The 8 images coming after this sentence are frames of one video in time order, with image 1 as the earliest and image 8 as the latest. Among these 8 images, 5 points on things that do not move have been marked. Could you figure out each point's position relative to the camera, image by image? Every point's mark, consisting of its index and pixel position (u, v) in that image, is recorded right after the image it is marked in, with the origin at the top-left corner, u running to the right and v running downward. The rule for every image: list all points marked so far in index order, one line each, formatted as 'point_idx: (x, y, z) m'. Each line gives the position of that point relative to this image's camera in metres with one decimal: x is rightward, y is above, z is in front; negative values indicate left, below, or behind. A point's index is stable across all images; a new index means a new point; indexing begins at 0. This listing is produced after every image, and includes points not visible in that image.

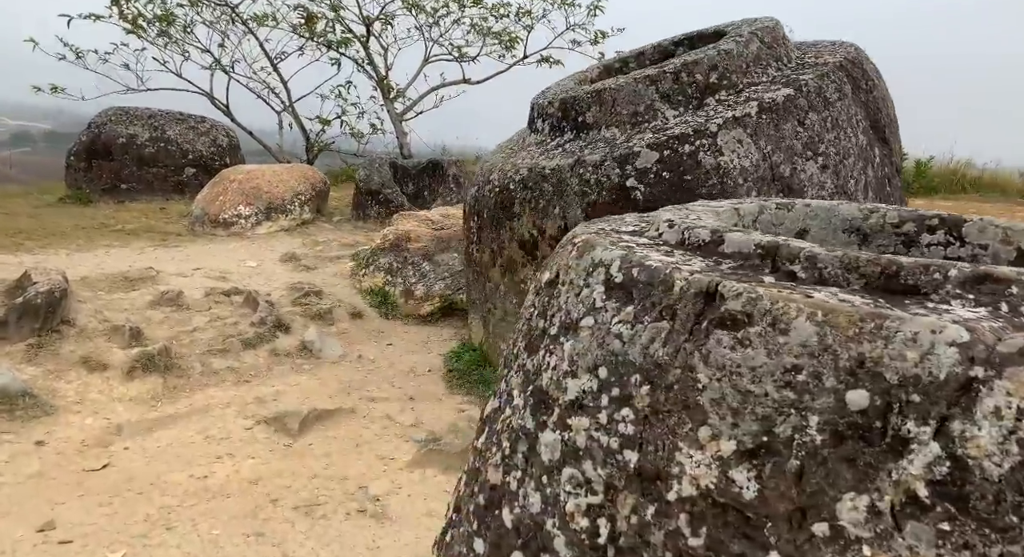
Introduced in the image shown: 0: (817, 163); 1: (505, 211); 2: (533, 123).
0: (+1.1, +0.4, +2.6) m
1: (0.0, +0.3, +2.9) m
2: (+0.1, +0.7, +3.1) m
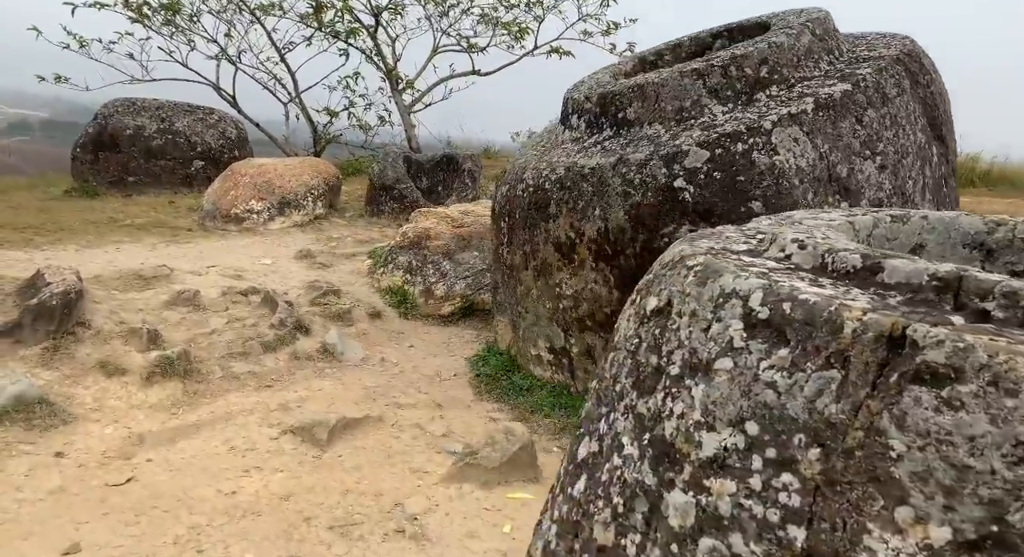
0: (+1.2, +0.4, +2.4) m
1: (+0.1, +0.3, +2.7) m
2: (+0.2, +0.7, +3.0) m
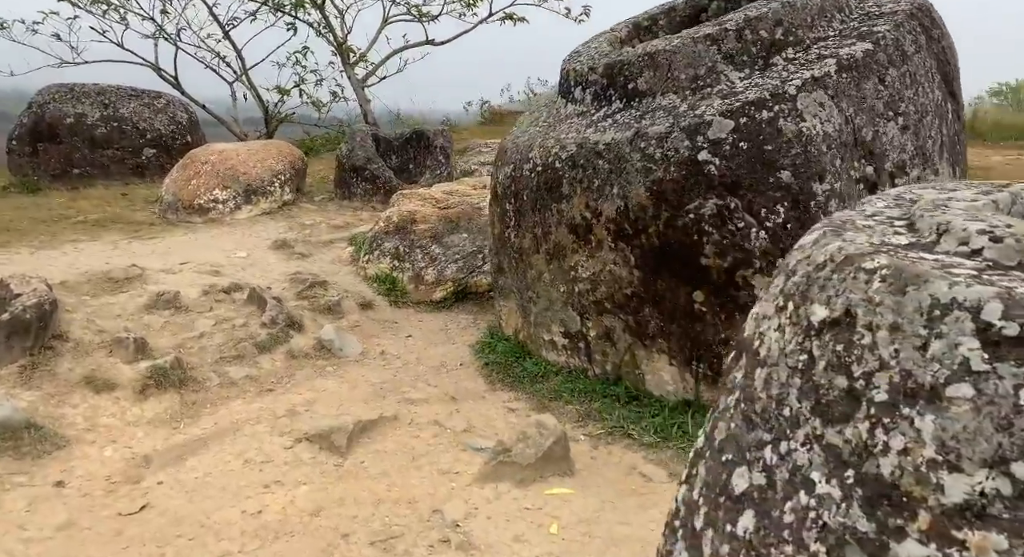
0: (+1.3, +0.5, +2.4) m
1: (+0.1, +0.3, +2.6) m
2: (+0.2, +0.7, +2.8) m
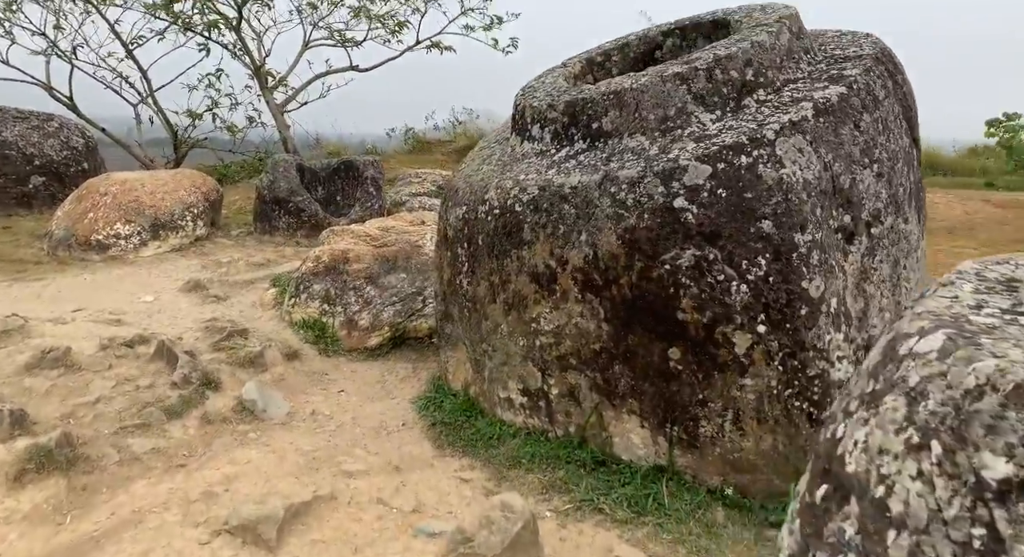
0: (+1.2, +0.3, +2.3) m
1: (0.0, +0.1, +2.4) m
2: (0.0, +0.6, +2.6) m
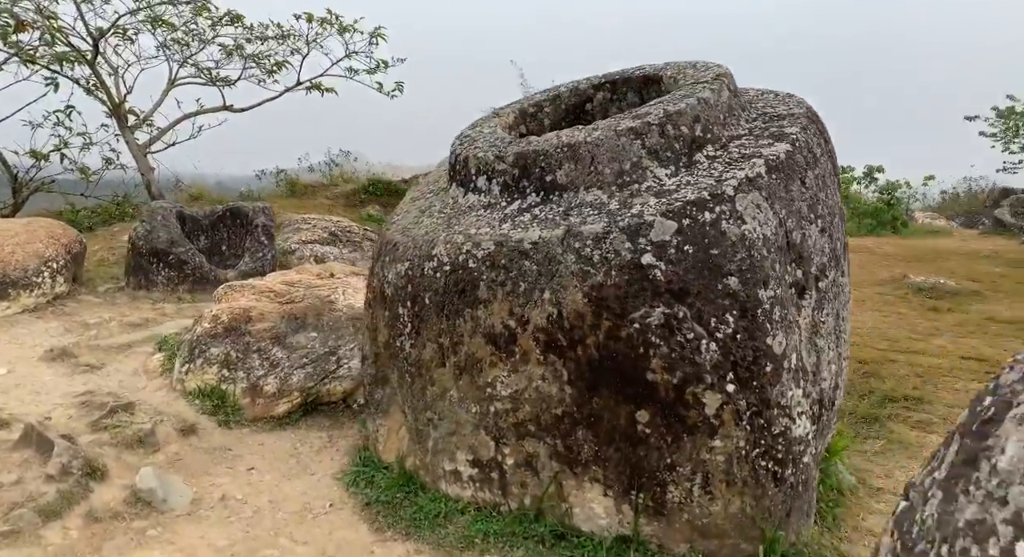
0: (+1.0, +0.2, +2.3) m
1: (-0.2, -0.1, +2.2) m
2: (-0.2, +0.3, +2.5) m
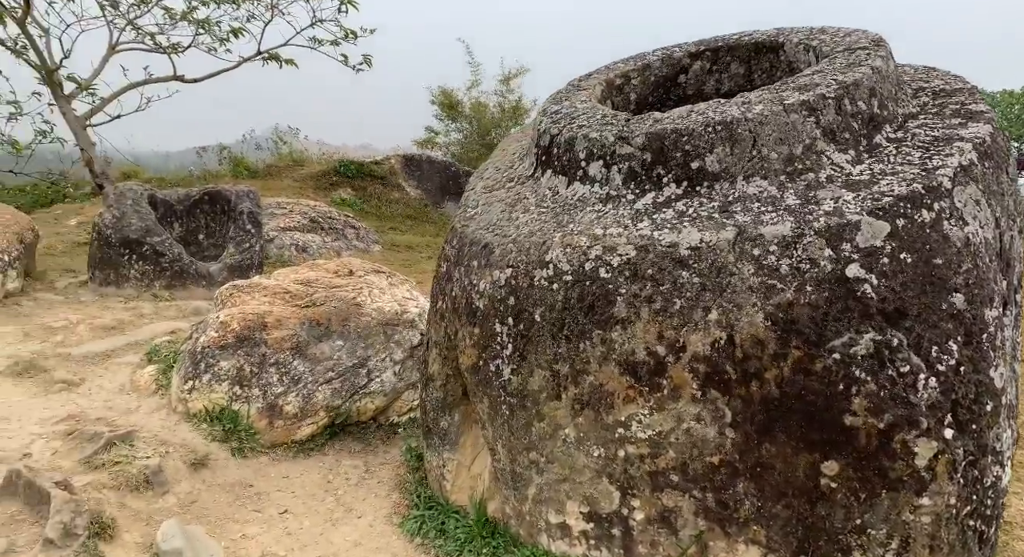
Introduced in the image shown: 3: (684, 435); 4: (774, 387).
0: (+1.3, +0.1, +1.9) m
1: (+0.2, -0.1, +1.7) m
2: (+0.2, +0.3, +2.0) m
3: (+0.4, -0.4, +1.7) m
4: (+0.6, -0.3, +1.6) m
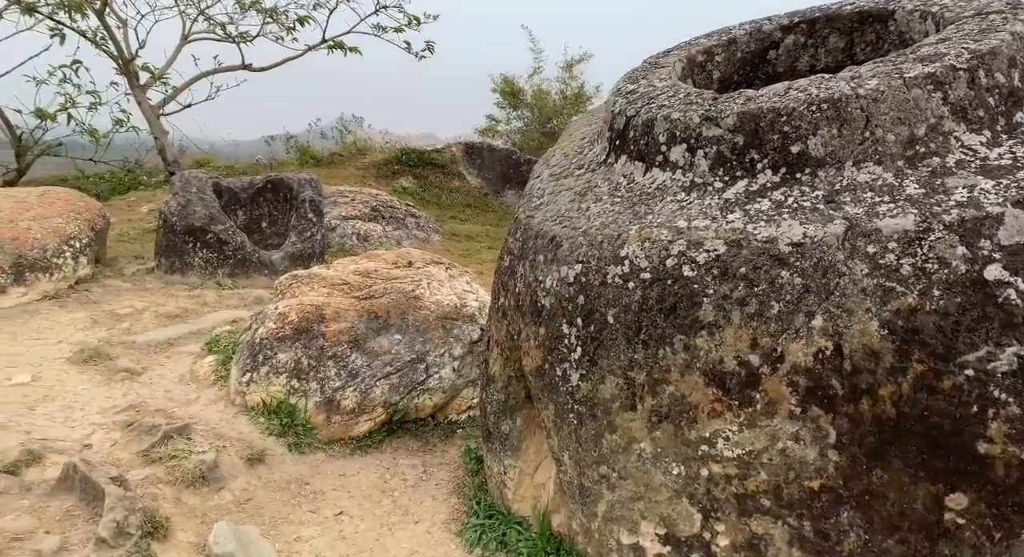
0: (+1.5, +0.1, +1.6) m
1: (+0.4, -0.1, +1.5) m
2: (+0.4, +0.3, +1.8) m
3: (+0.6, -0.4, +1.5) m
4: (+0.8, -0.3, +1.4) m
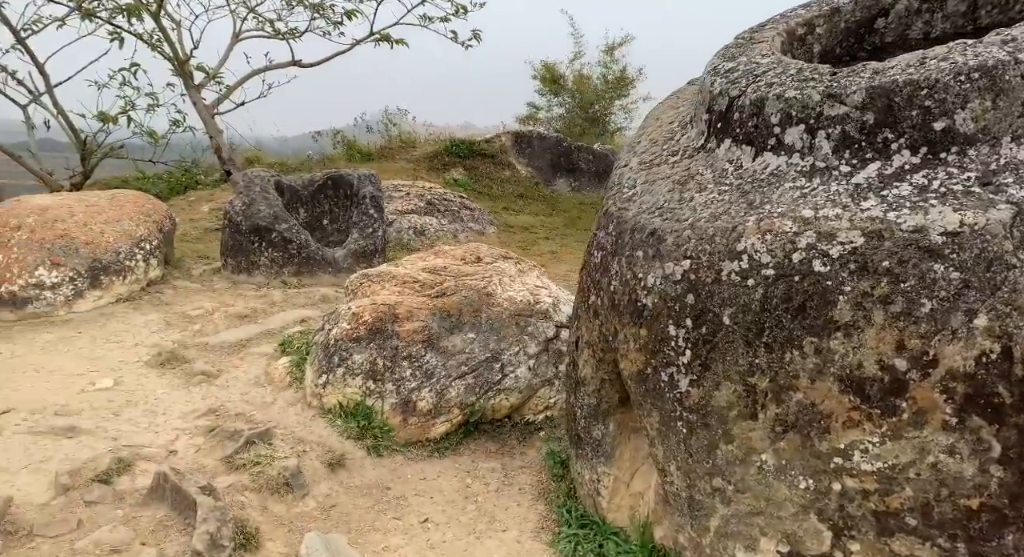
0: (+1.7, +0.2, +1.4) m
1: (+0.6, -0.1, +1.4) m
2: (+0.6, +0.3, +1.6) m
3: (+0.8, -0.4, +1.3) m
4: (+1.0, -0.2, +1.2) m
